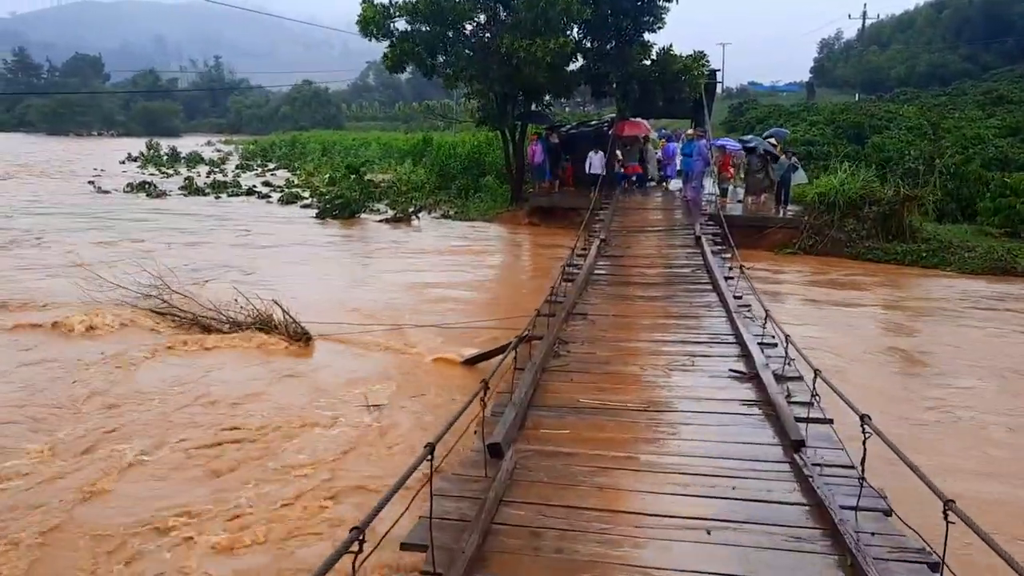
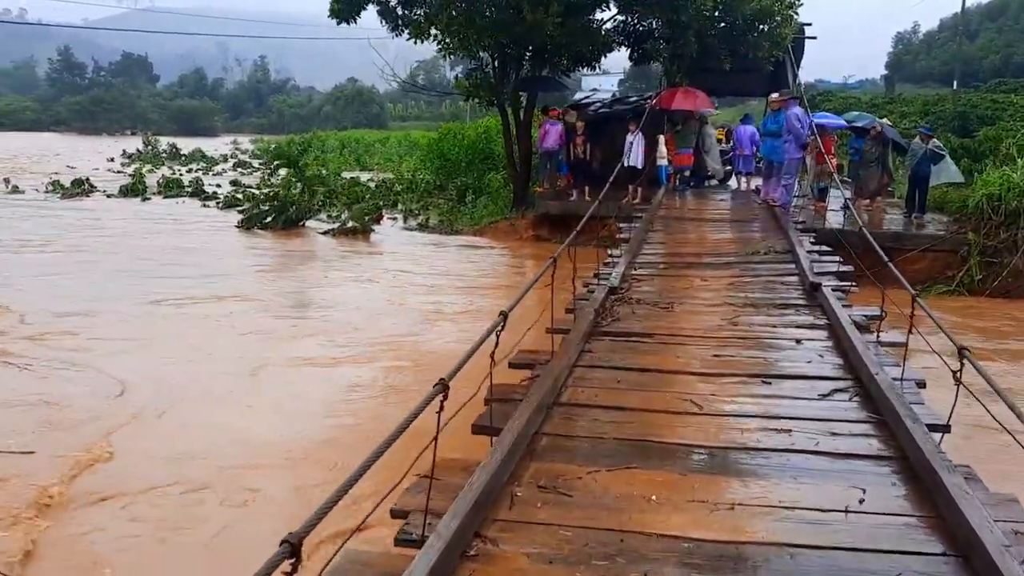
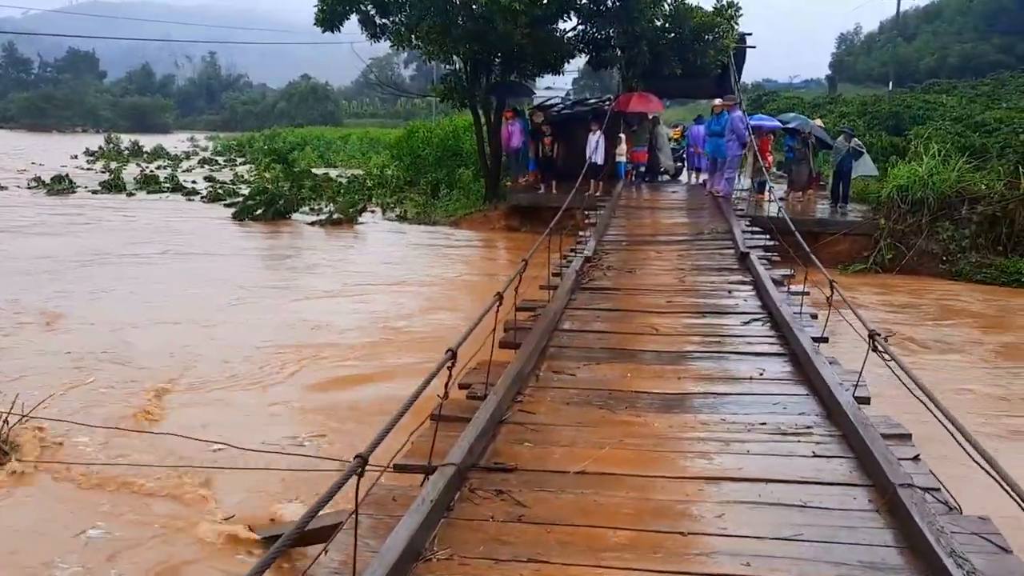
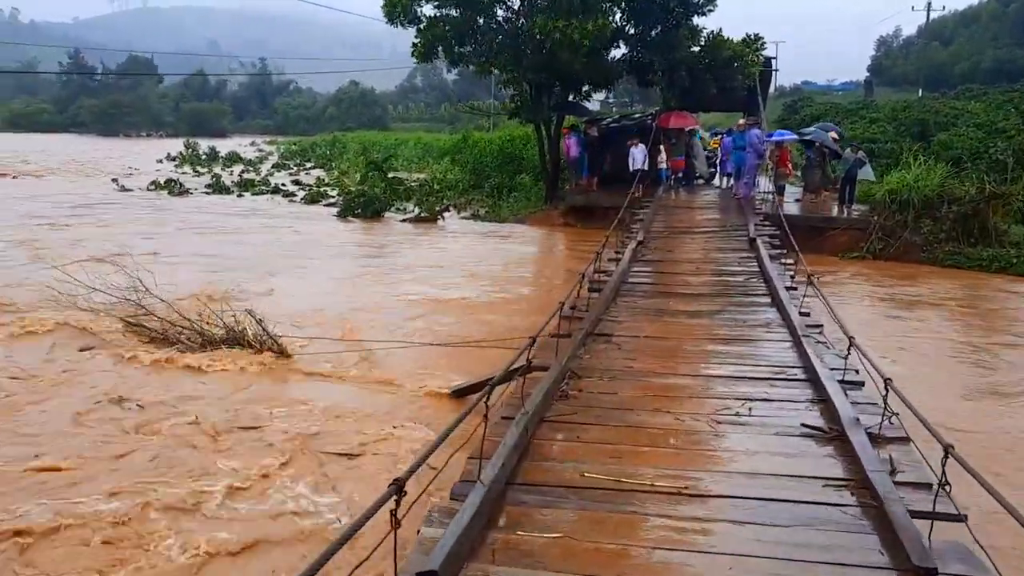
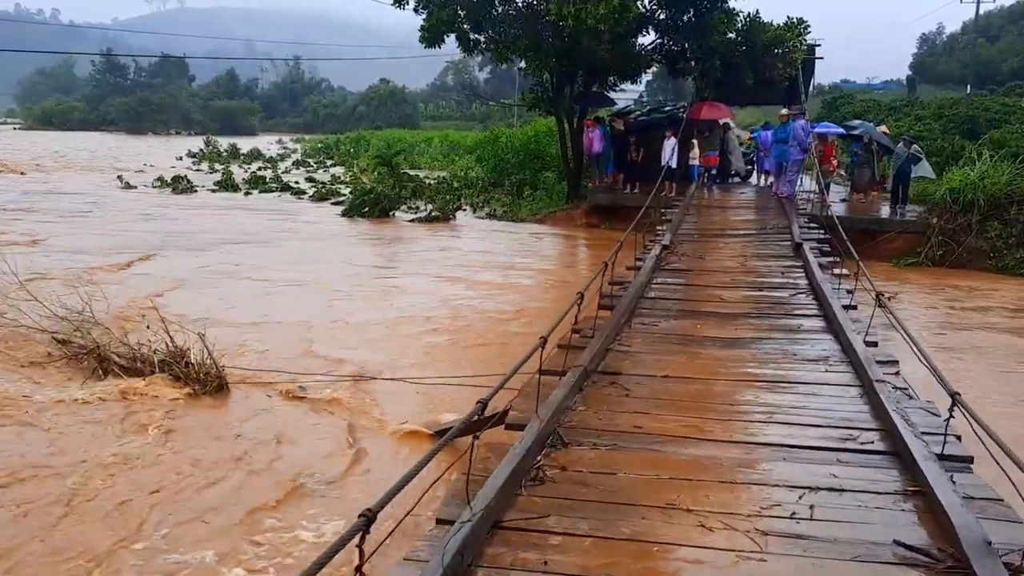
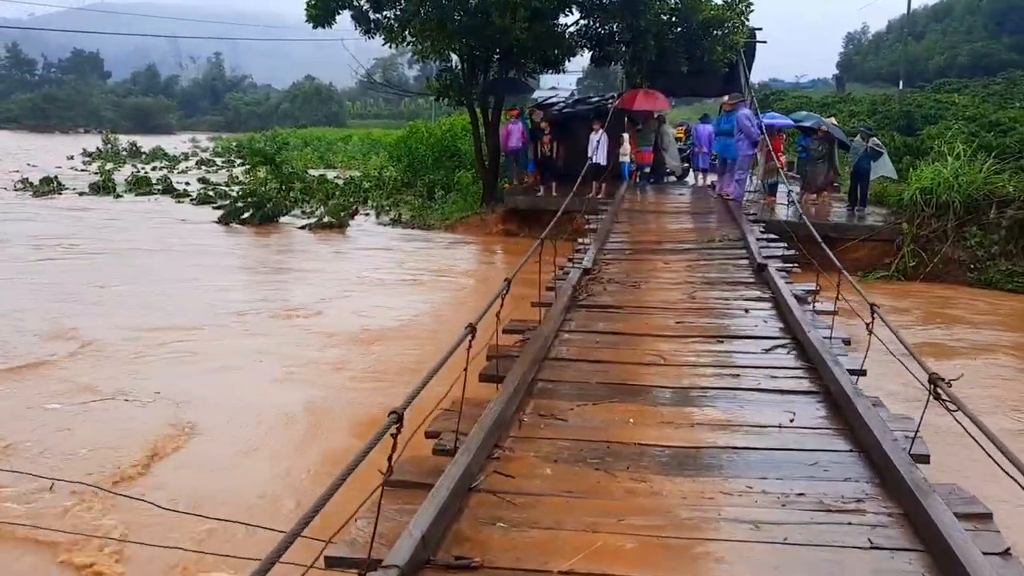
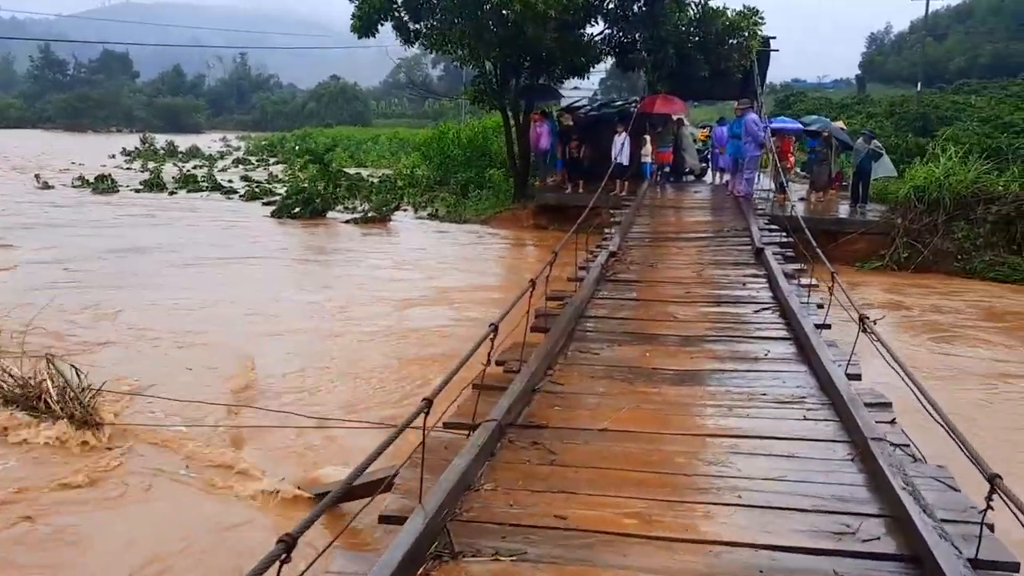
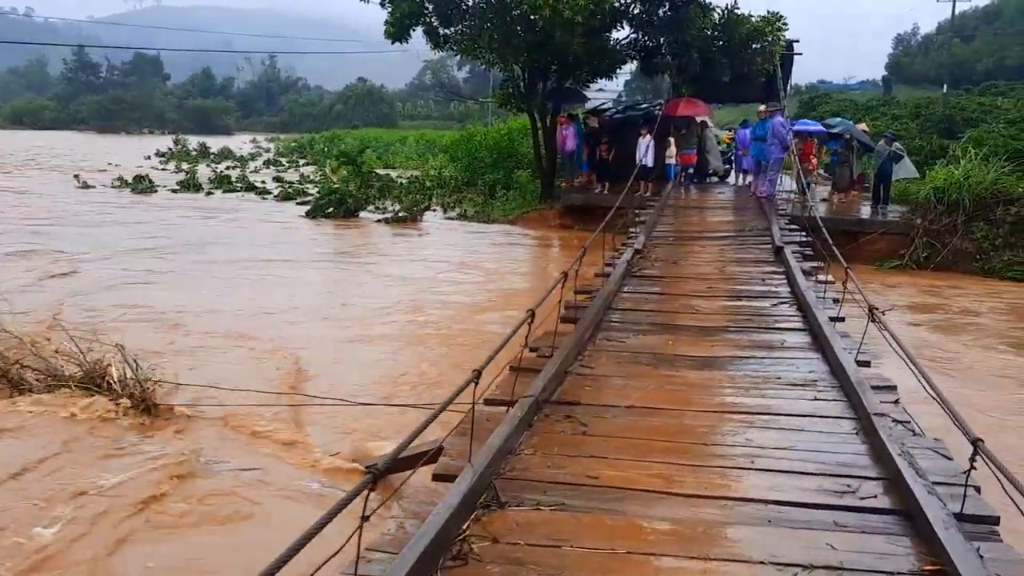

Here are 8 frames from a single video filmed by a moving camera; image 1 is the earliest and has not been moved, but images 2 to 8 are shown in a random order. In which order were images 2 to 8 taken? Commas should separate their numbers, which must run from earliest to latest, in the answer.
4, 5, 8, 7, 3, 6, 2
